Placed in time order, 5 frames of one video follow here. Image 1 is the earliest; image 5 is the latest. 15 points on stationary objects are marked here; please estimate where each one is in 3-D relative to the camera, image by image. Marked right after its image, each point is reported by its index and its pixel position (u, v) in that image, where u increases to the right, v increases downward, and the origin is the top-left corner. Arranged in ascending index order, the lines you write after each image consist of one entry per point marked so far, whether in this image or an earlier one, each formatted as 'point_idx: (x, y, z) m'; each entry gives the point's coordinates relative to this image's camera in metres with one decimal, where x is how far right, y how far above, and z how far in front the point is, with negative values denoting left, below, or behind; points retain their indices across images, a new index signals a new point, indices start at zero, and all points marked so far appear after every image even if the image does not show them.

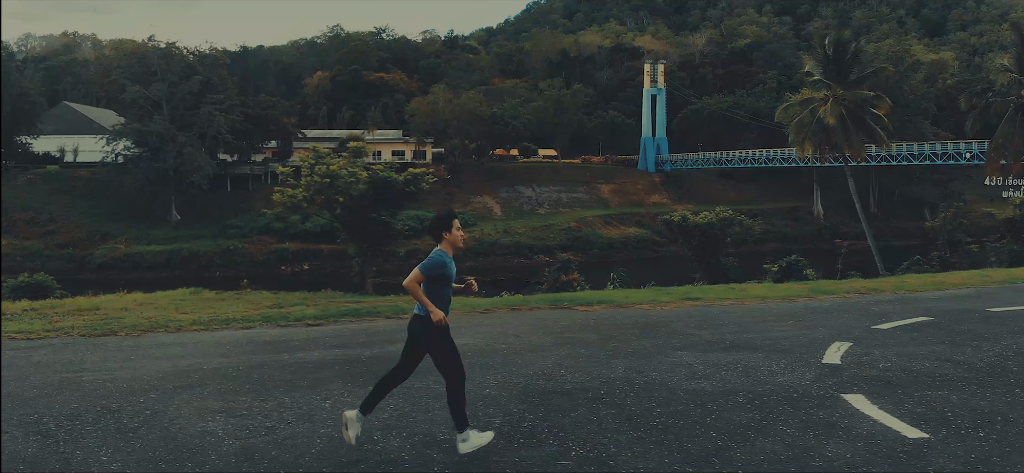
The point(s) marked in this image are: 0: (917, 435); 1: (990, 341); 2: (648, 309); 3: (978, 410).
0: (+3.5, -1.7, +5.1) m
1: (+6.6, -1.4, +8.0) m
2: (+2.4, -1.3, +10.4) m
3: (+4.4, -1.7, +5.6) m
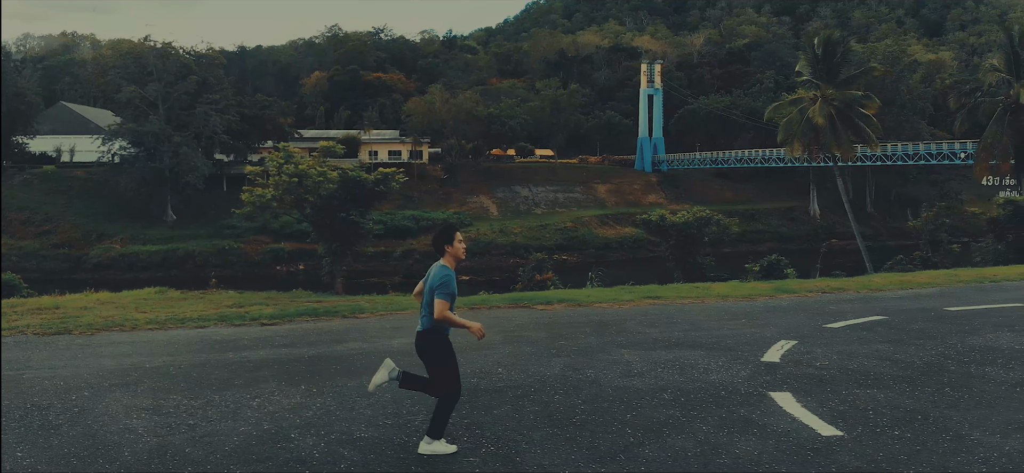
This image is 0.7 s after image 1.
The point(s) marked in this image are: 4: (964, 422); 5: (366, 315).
0: (+2.8, -1.7, +5.1) m
1: (+5.8, -1.4, +8.0) m
2: (+1.7, -1.3, +10.4) m
3: (+3.7, -1.6, +5.6) m
4: (+4.0, -1.7, +5.2) m
5: (-2.6, -1.4, +9.9) m
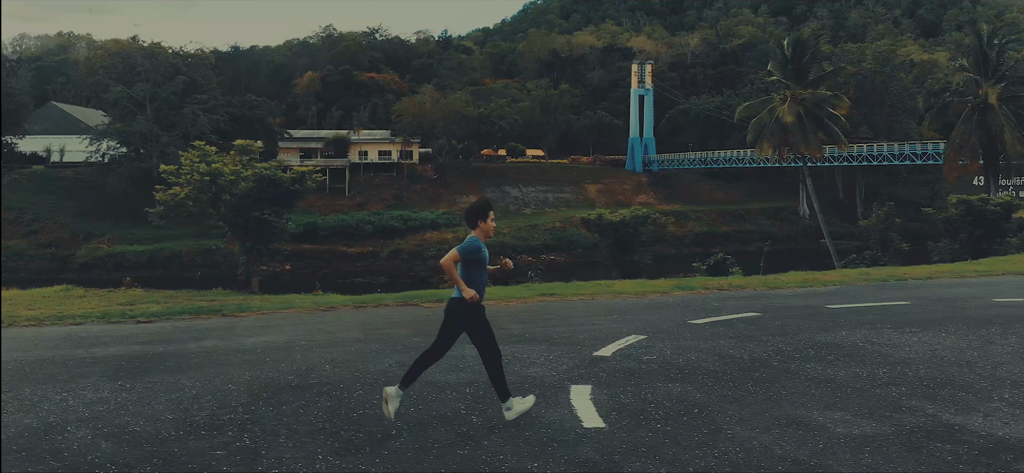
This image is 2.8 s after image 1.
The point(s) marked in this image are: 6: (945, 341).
0: (+0.7, -1.7, +5.1) m
1: (+3.8, -1.4, +8.1) m
2: (-0.4, -1.2, +10.5) m
3: (+1.7, -1.6, +5.6) m
4: (+2.0, -1.6, +5.3) m
5: (-4.6, -1.3, +10.0) m
6: (+5.9, -1.4, +7.9) m
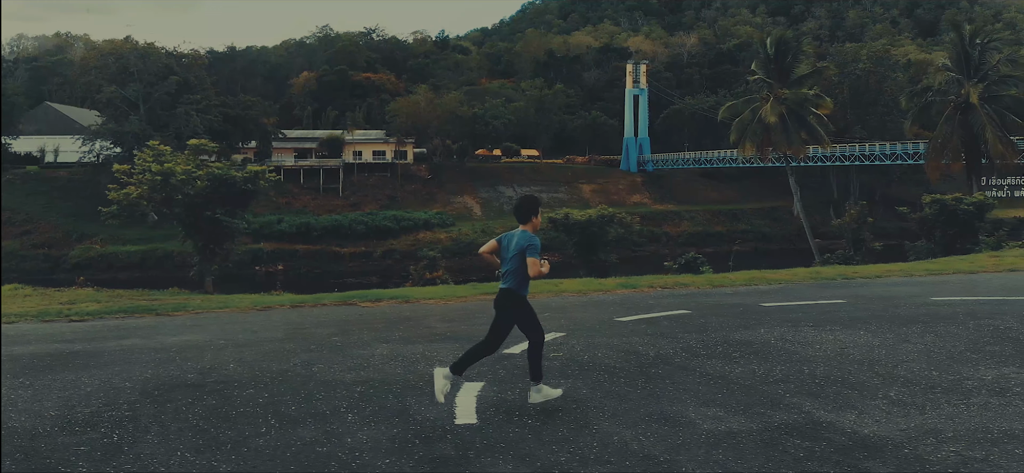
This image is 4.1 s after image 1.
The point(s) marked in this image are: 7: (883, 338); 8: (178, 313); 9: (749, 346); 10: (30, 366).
0: (-0.4, -1.6, +5.1) m
1: (+2.7, -1.3, +8.1) m
2: (-1.5, -1.2, +10.5) m
3: (+0.5, -1.6, +5.7) m
4: (+0.9, -1.6, +5.3) m
5: (-5.7, -1.3, +10.0) m
6: (+4.8, -1.4, +8.0) m
7: (+5.1, -1.4, +8.0) m
8: (-5.8, -1.3, +10.1) m
9: (+3.1, -1.4, +7.5) m
10: (-5.8, -1.6, +7.1) m
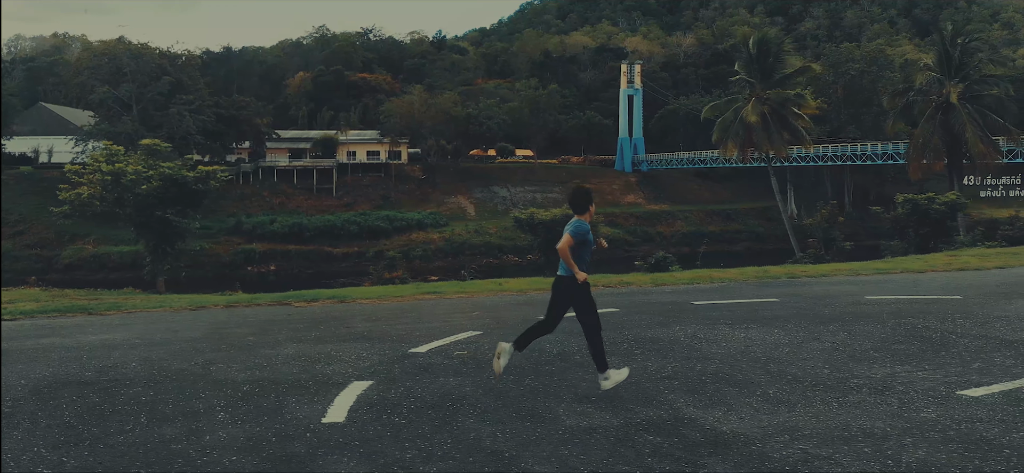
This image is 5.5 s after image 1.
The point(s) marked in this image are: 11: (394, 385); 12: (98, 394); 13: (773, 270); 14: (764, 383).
0: (-1.6, -1.6, +5.2) m
1: (+1.5, -1.3, +8.2) m
2: (-2.7, -1.2, +10.6) m
3: (-0.7, -1.6, +5.7) m
4: (-0.3, -1.6, +5.4) m
5: (-6.9, -1.3, +10.1) m
6: (+3.6, -1.4, +8.0) m
7: (+3.9, -1.4, +8.0) m
8: (-7.0, -1.3, +10.2) m
9: (+1.9, -1.4, +7.6) m
10: (-7.0, -1.6, +7.1) m
11: (-1.2, -1.6, +6.1) m
12: (-4.2, -1.6, +5.9) m
13: (+6.3, -0.8, +13.8) m
14: (+2.7, -1.6, +6.2) m
